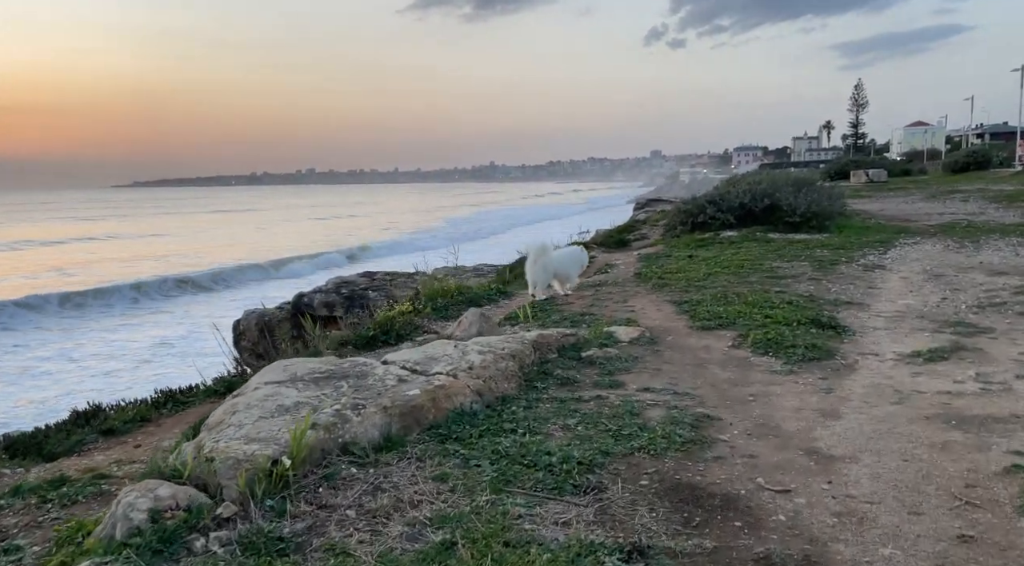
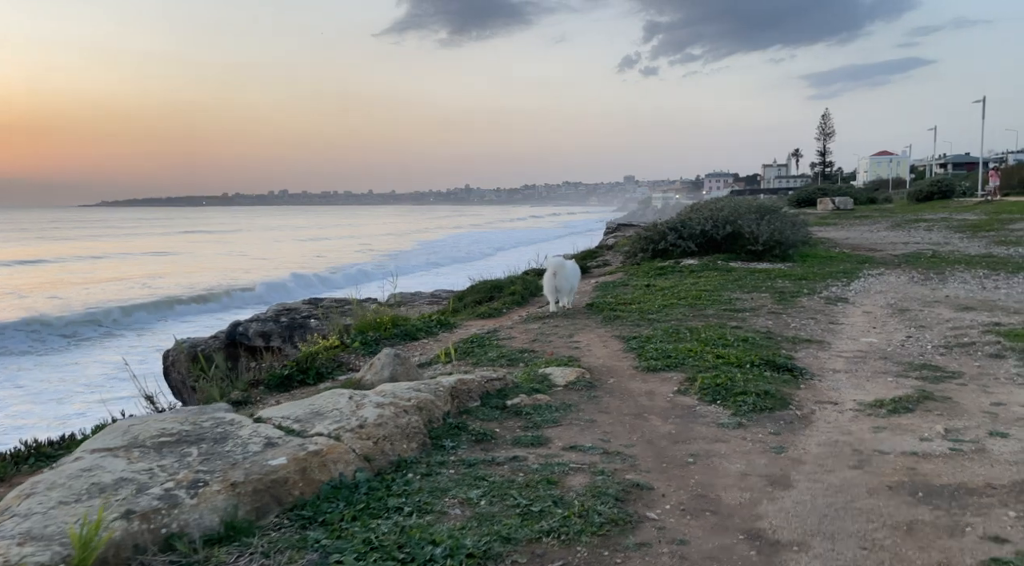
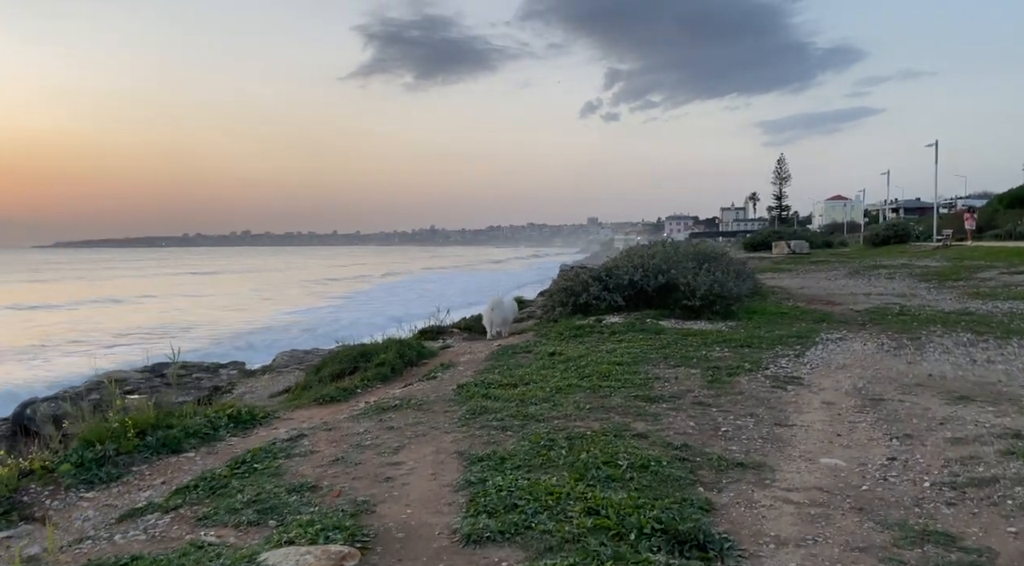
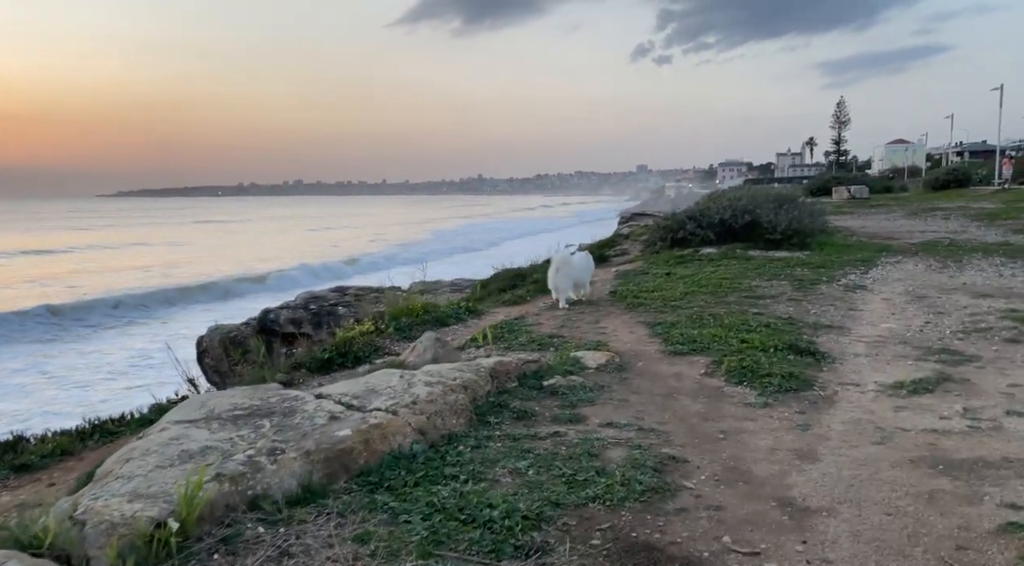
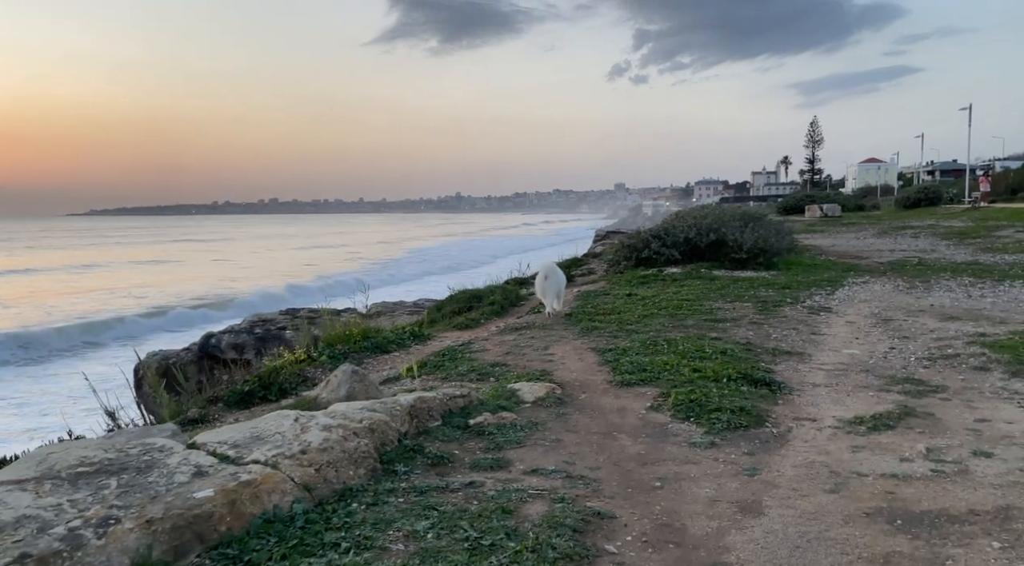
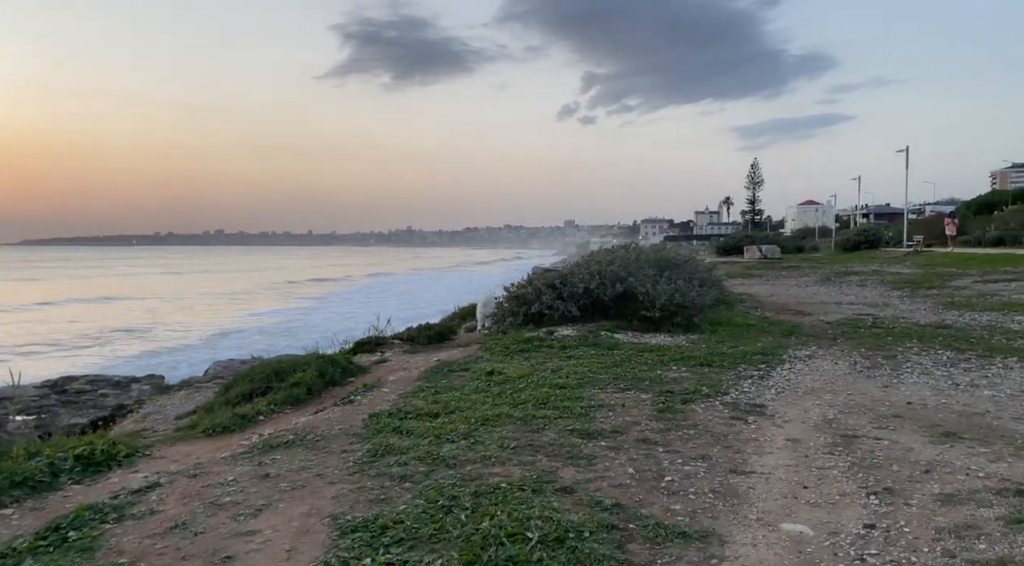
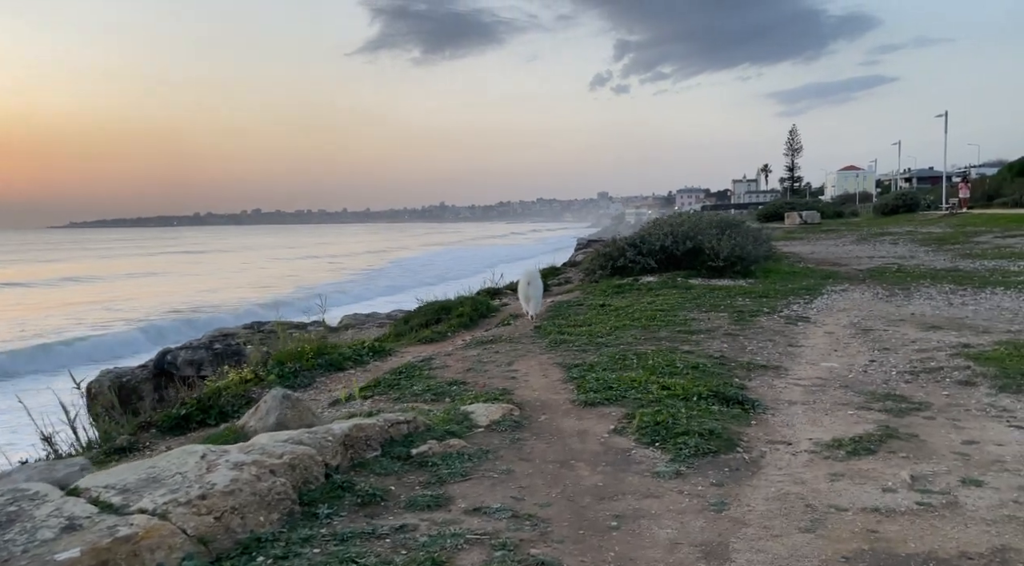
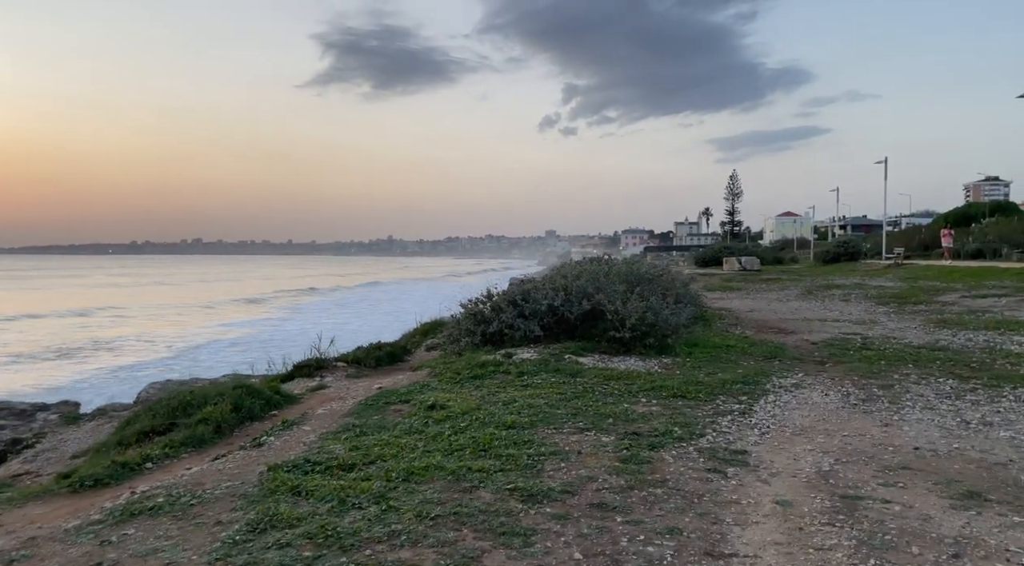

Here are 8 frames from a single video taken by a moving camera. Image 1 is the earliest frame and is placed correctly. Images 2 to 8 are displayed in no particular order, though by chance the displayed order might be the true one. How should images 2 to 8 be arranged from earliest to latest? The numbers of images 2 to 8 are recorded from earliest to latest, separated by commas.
4, 2, 5, 7, 3, 6, 8
